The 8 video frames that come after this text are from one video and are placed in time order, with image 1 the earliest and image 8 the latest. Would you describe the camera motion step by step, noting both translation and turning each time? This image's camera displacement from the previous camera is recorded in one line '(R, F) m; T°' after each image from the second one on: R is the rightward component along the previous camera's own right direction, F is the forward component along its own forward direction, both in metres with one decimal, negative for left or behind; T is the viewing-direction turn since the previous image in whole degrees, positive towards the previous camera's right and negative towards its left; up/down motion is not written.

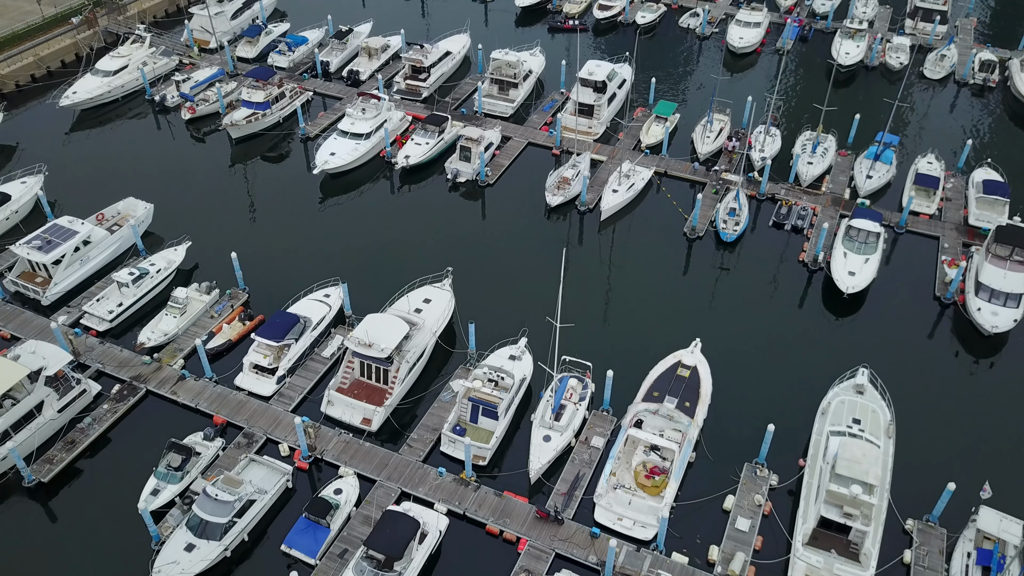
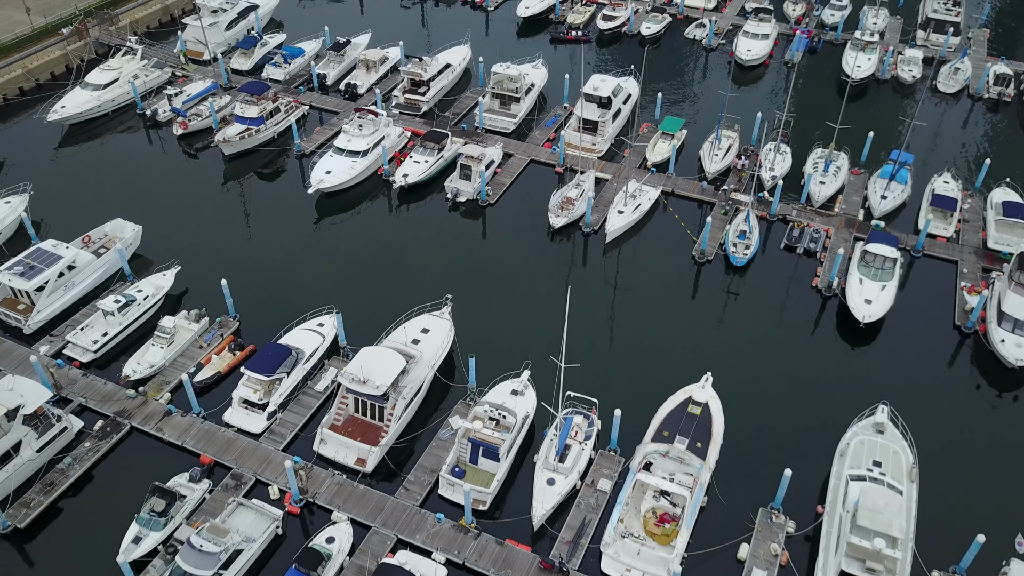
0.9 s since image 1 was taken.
(0.0, +1.5) m; 0°
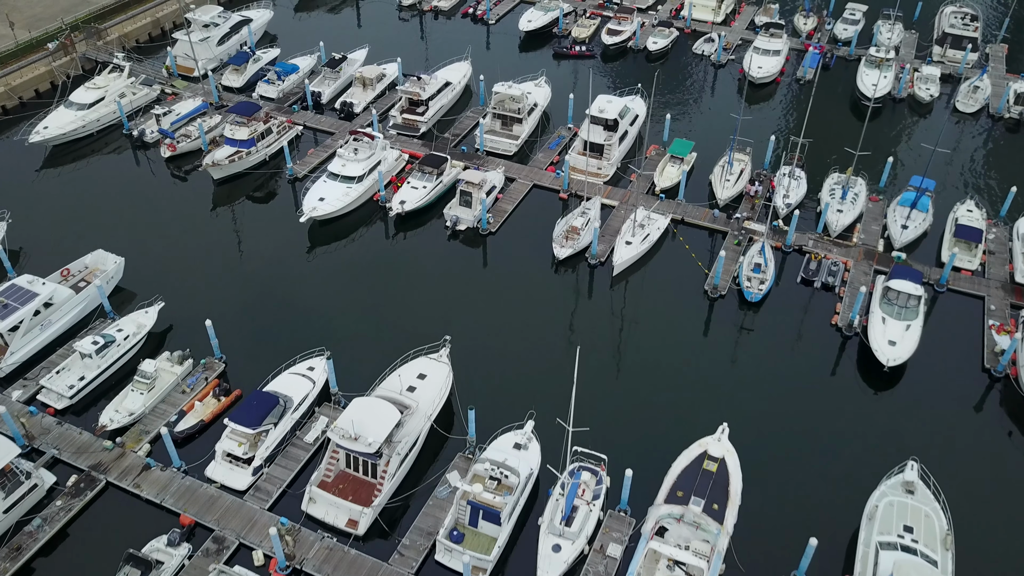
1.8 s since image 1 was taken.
(0.0, +2.0) m; 0°
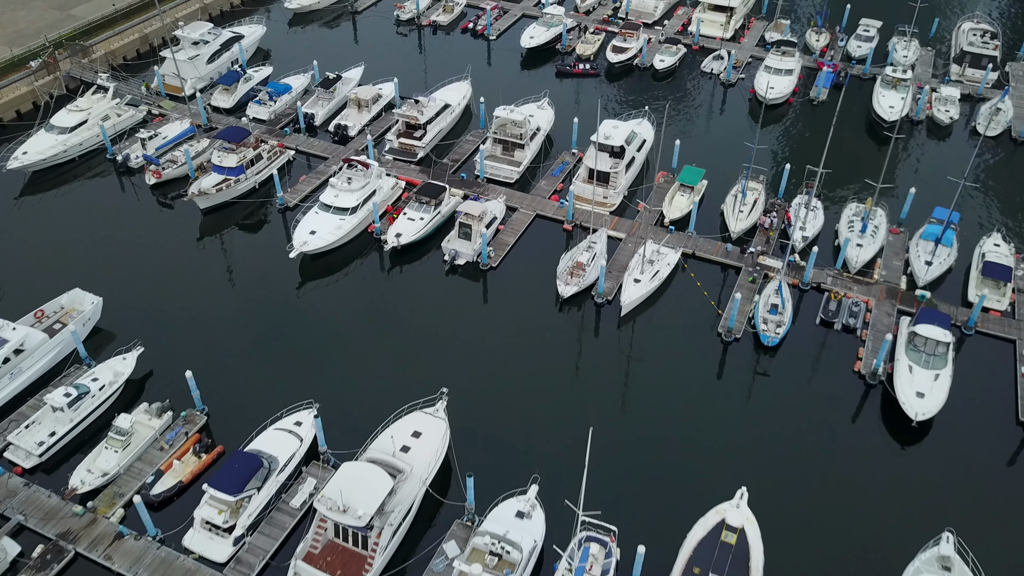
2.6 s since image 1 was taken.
(0.0, +2.1) m; 0°
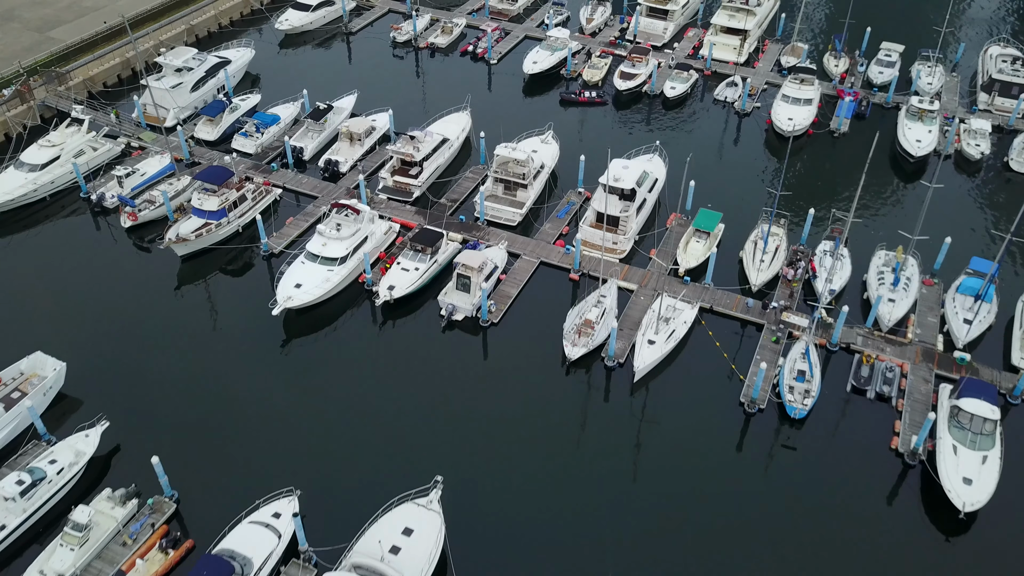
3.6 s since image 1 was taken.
(0.0, +3.0) m; 0°
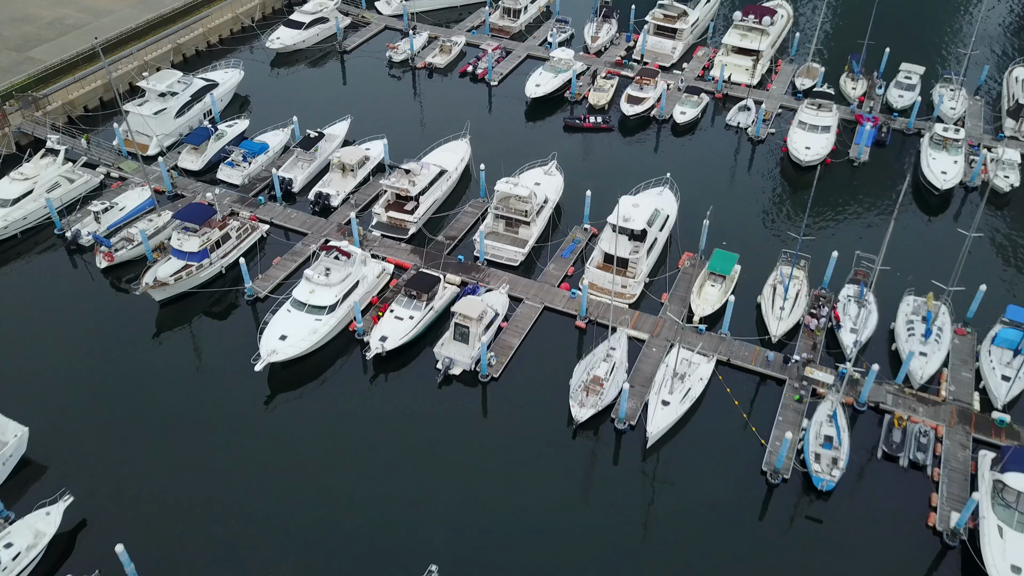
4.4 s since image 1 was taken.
(0.0, +2.5) m; 0°
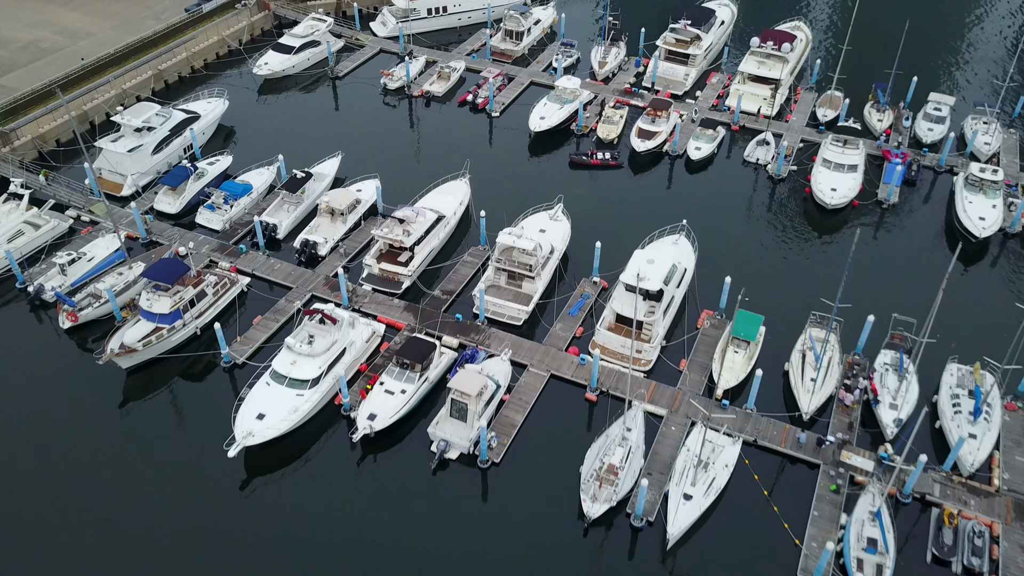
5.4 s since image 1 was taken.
(-0.1, +3.3) m; 0°
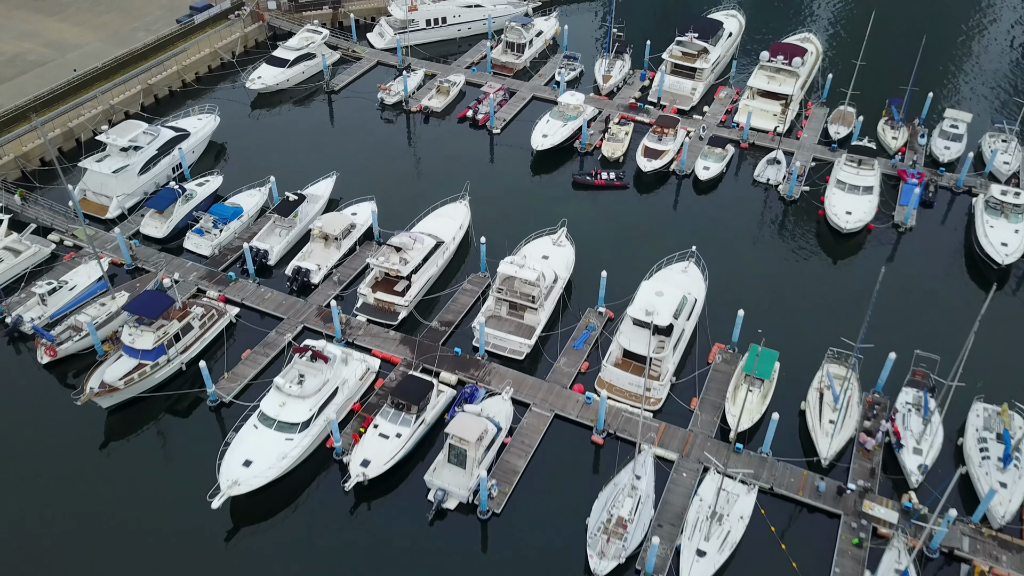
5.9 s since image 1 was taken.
(0.0, +1.7) m; 0°
